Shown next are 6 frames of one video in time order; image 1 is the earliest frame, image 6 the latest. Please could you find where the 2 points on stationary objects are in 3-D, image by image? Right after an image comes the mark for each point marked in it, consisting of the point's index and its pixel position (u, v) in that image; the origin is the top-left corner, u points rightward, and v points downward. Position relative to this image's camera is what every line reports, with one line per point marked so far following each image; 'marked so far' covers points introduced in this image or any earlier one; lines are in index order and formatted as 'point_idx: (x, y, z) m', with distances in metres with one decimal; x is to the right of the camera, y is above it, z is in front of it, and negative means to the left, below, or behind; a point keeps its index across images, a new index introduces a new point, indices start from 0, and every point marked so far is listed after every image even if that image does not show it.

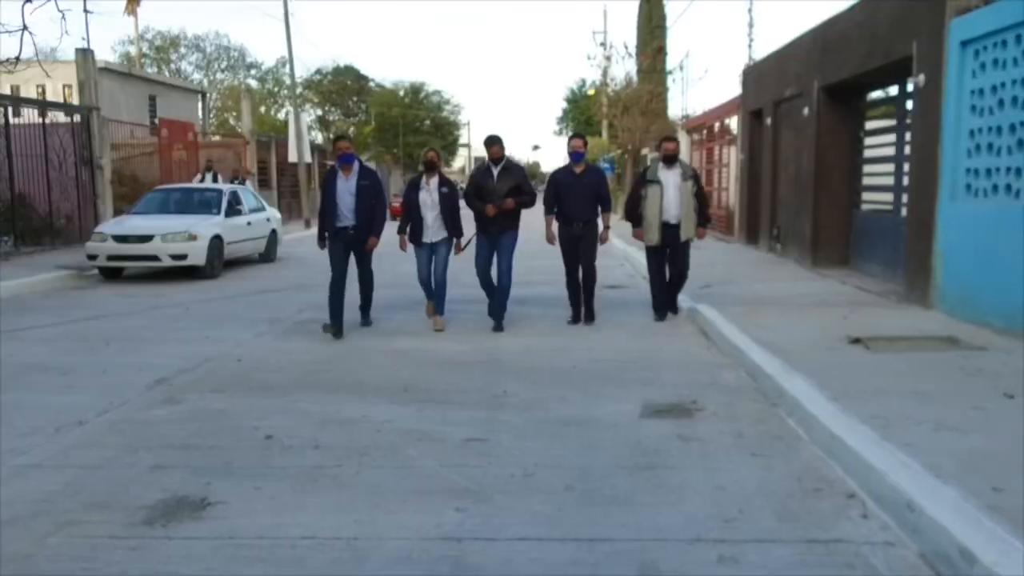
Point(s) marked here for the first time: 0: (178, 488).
0: (-1.8, -1.1, +4.8) m
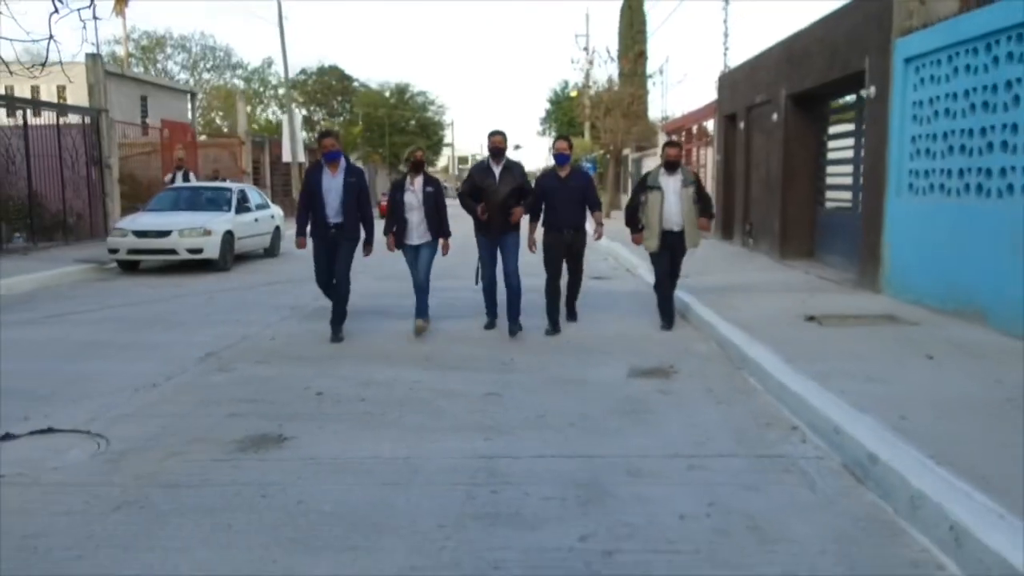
0: (-1.7, -1.0, +5.9) m
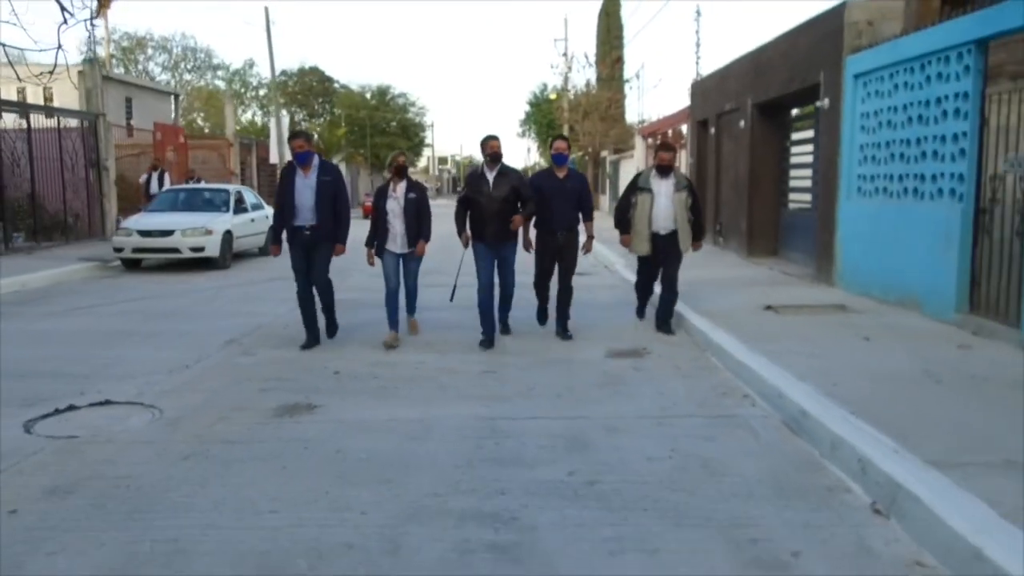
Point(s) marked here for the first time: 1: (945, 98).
0: (-1.8, -0.9, +6.9) m
1: (+4.4, +2.0, +8.9) m
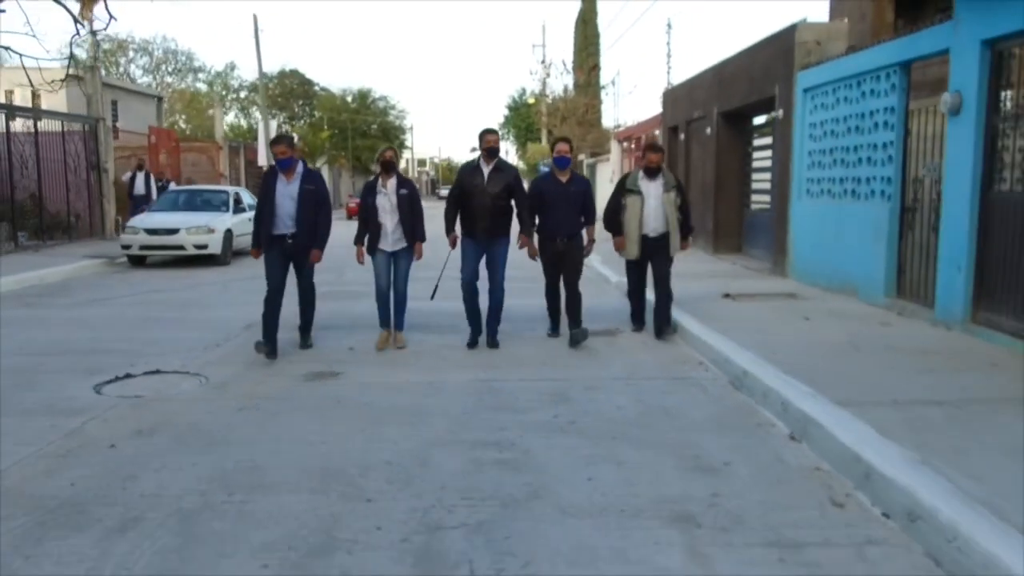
0: (-1.8, -0.8, +8.0) m
1: (+4.3, +2.1, +10.2) m
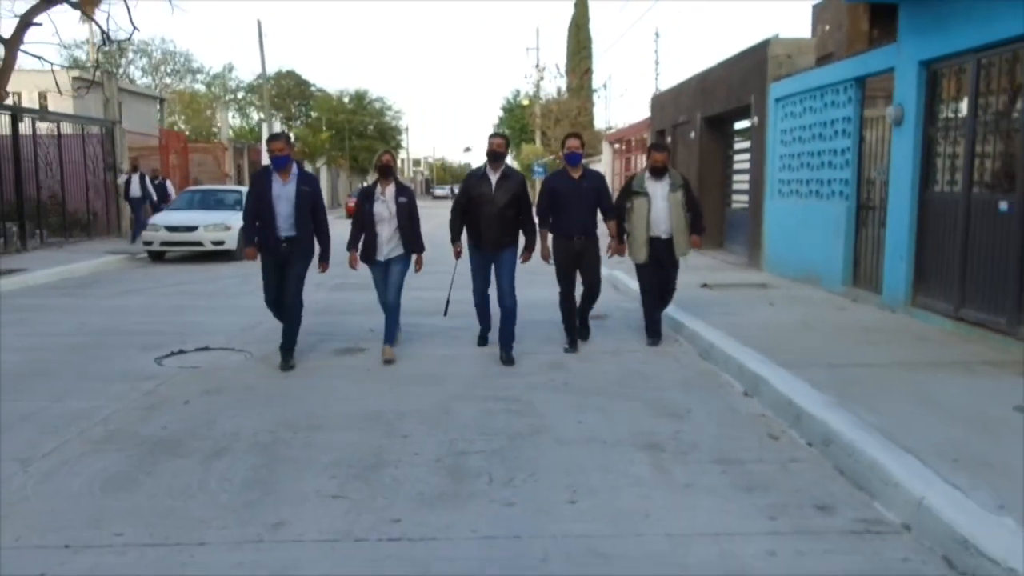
0: (-1.8, -0.6, +9.2) m
1: (+4.3, +2.2, +11.5) m
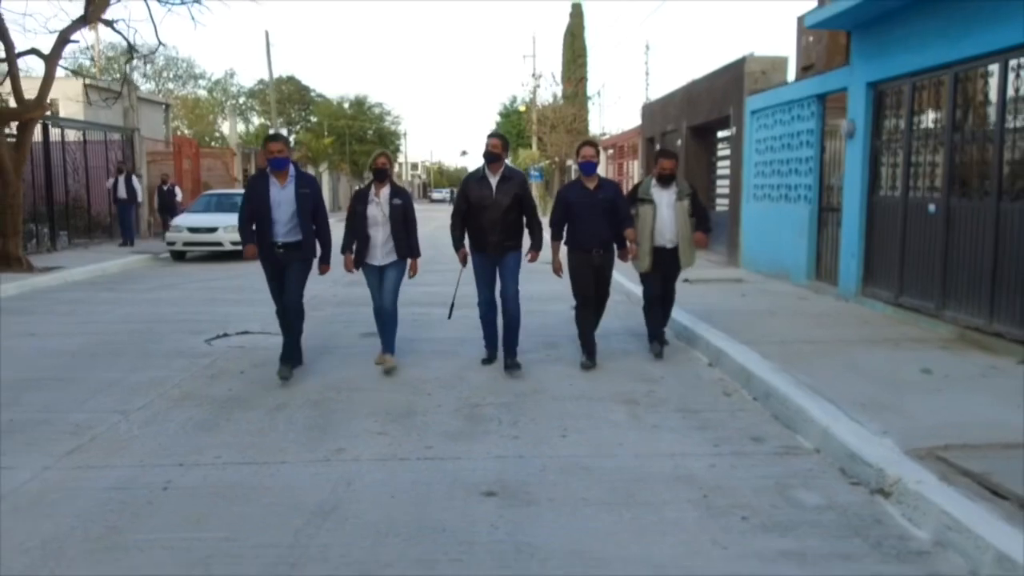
0: (-1.8, -0.5, +10.6) m
1: (+4.3, +2.3, +12.9) m
